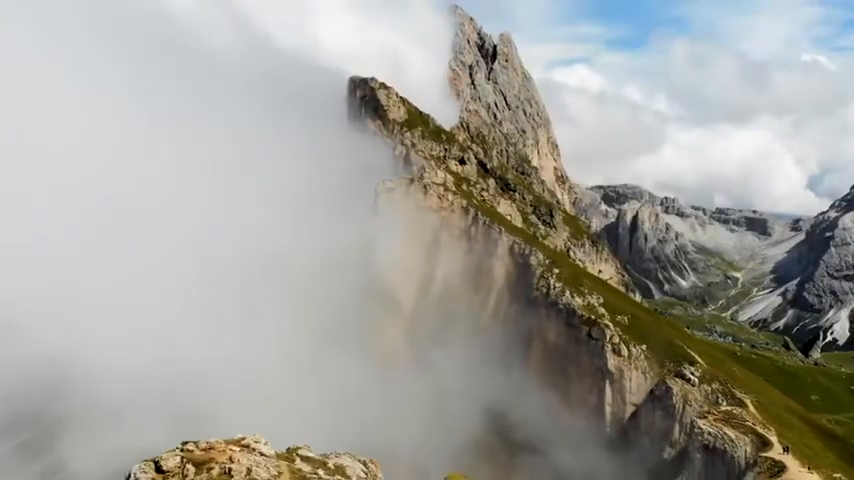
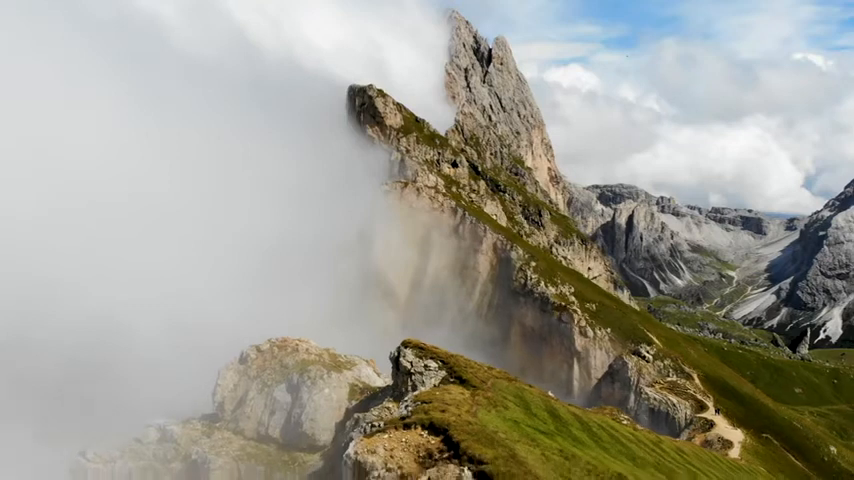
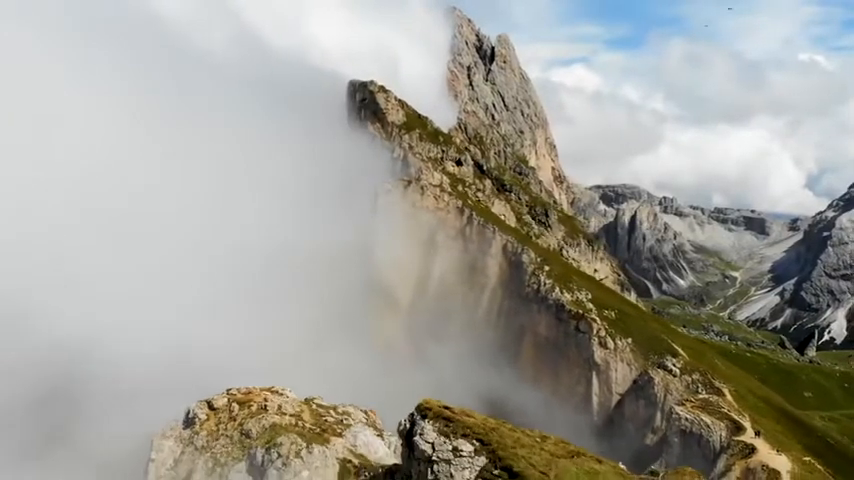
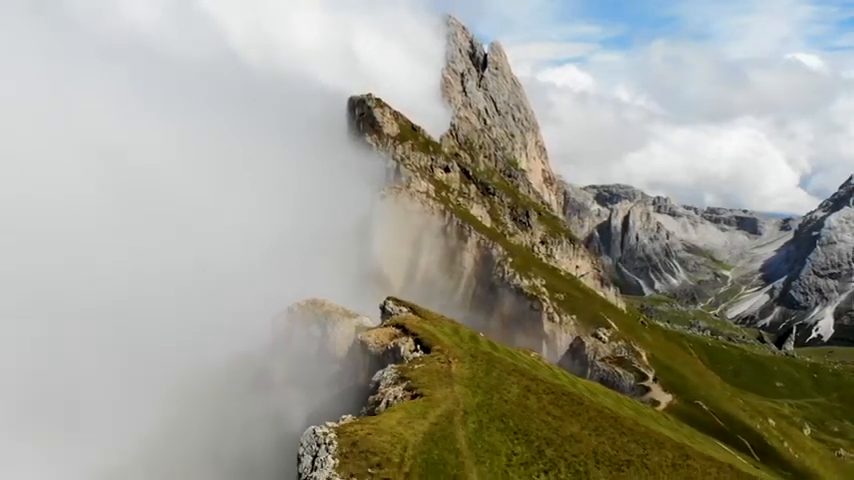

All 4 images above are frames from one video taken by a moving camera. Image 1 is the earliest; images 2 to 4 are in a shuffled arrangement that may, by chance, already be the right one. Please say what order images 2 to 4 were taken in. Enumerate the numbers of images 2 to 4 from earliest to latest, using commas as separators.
3, 2, 4
